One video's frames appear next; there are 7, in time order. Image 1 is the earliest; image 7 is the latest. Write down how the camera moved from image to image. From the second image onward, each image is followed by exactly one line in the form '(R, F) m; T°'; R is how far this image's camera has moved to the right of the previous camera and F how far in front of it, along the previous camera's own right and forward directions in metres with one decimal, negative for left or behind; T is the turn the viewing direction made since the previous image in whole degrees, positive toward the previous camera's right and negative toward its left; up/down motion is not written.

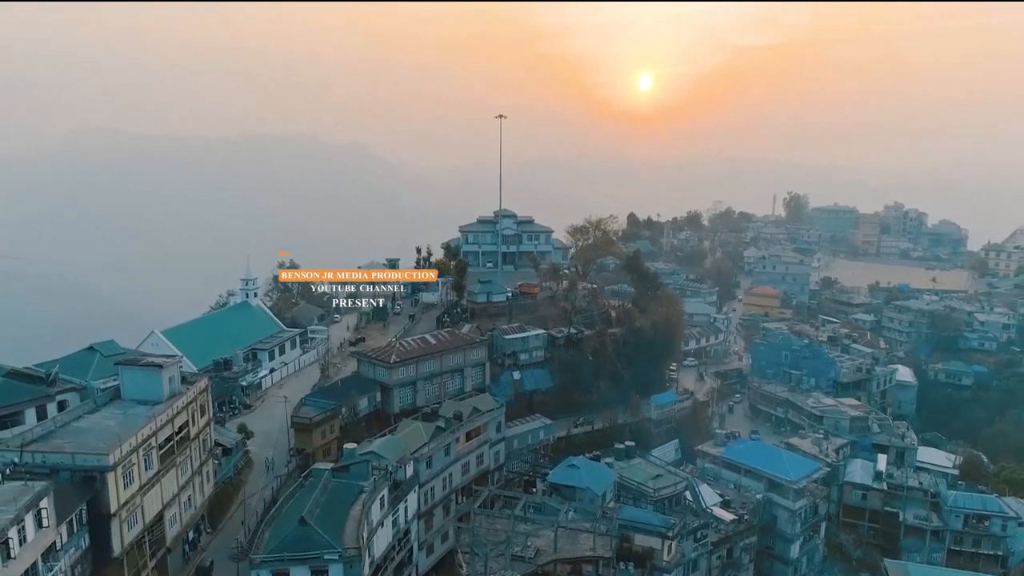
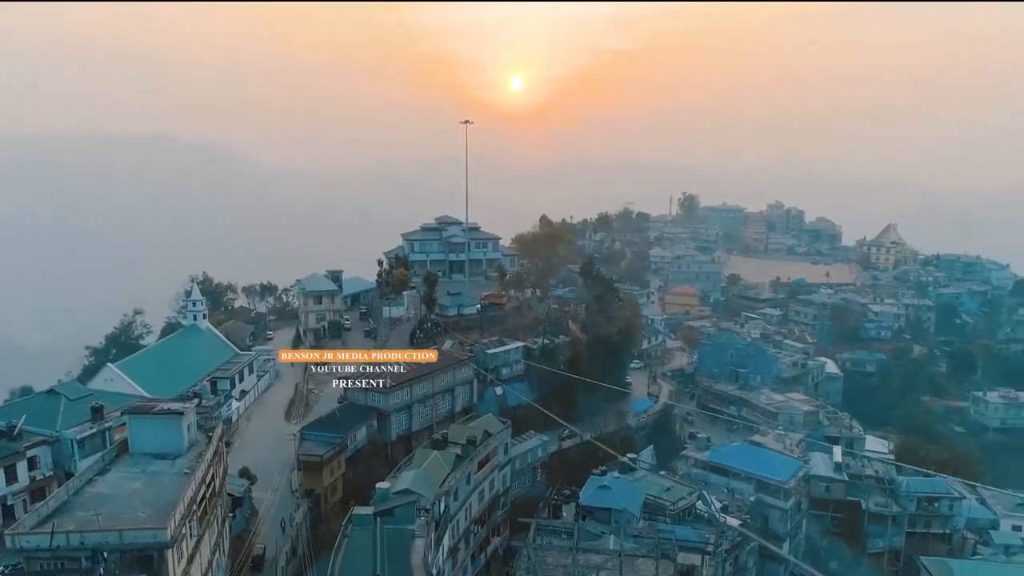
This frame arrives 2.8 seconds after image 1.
(-2.9, +1.0) m; +9°
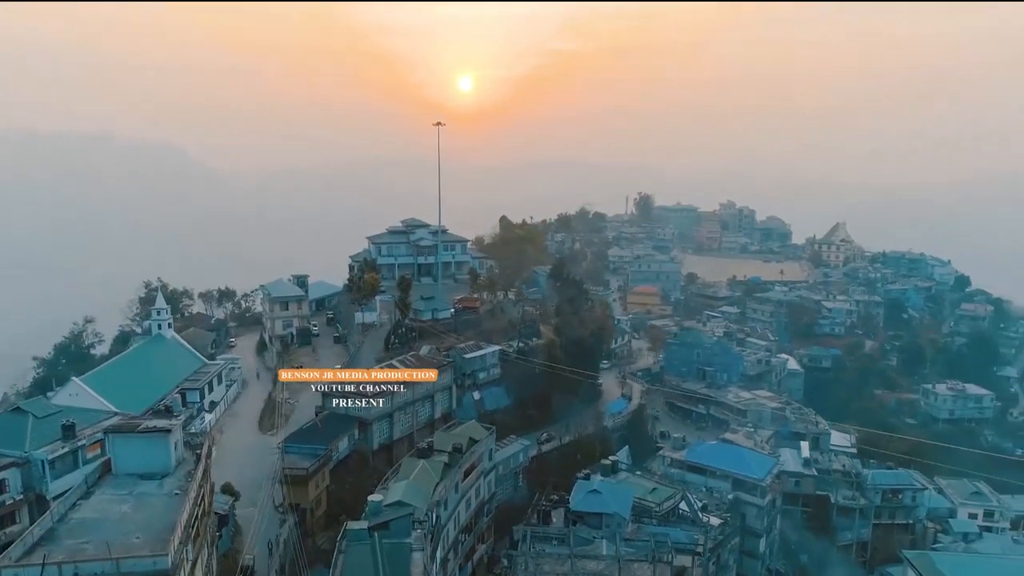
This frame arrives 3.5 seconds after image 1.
(-0.7, +0.2) m; +4°
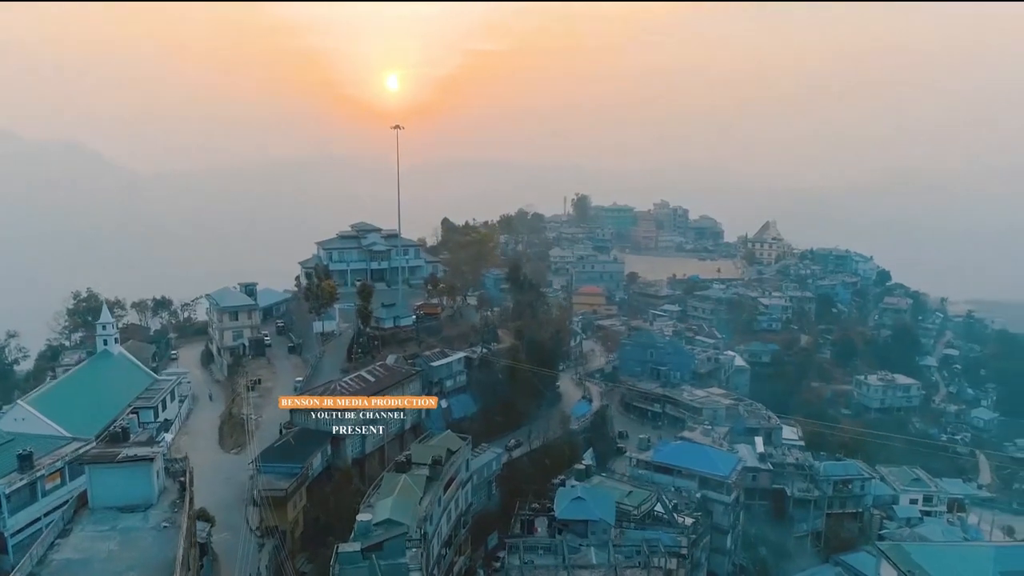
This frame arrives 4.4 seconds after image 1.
(-1.0, +0.3) m; +5°
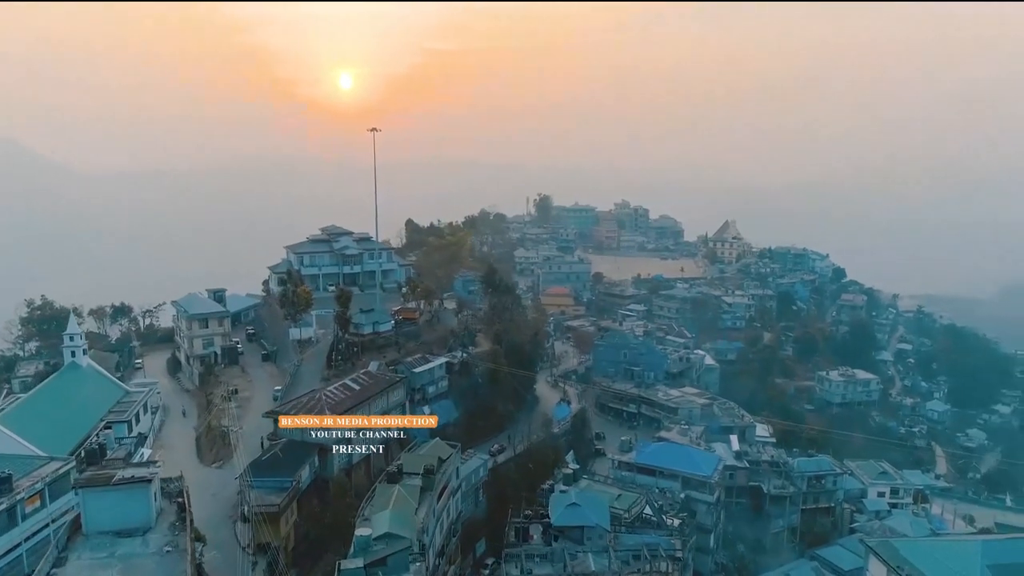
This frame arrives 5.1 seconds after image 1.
(-0.7, +0.2) m; +3°
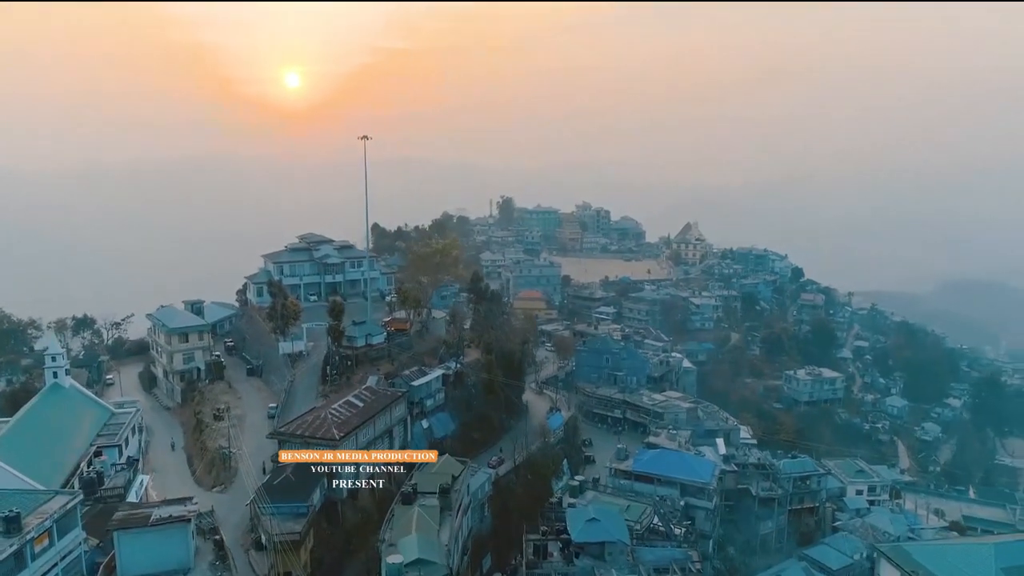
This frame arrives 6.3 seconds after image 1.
(-1.3, +0.2) m; +4°
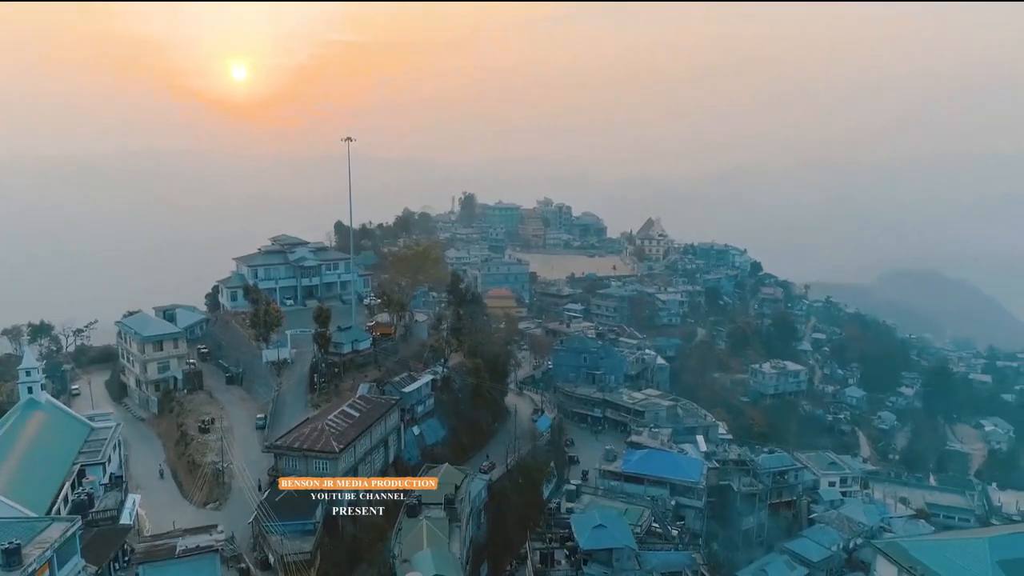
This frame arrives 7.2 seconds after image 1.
(-1.0, +0.2) m; +4°
